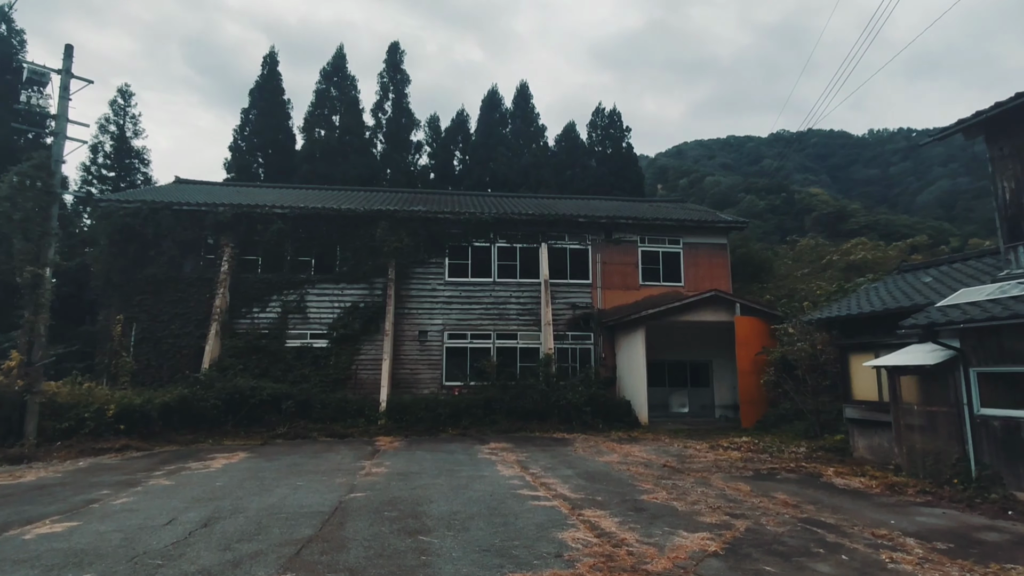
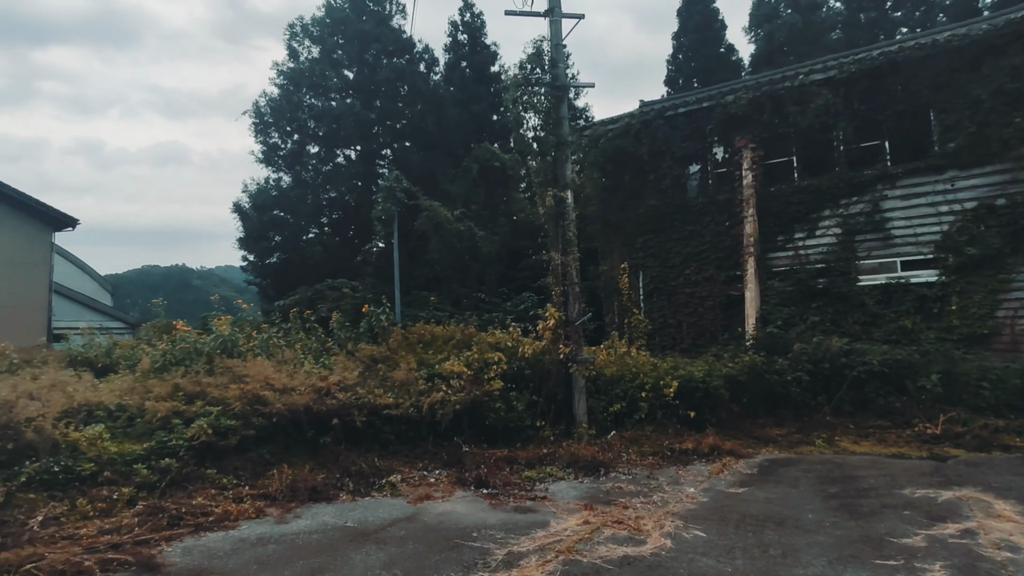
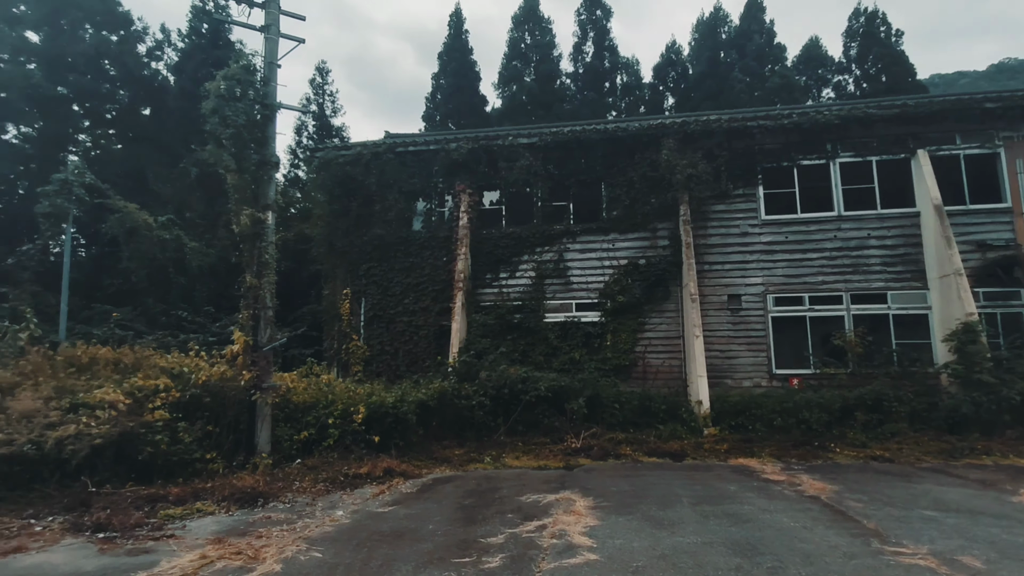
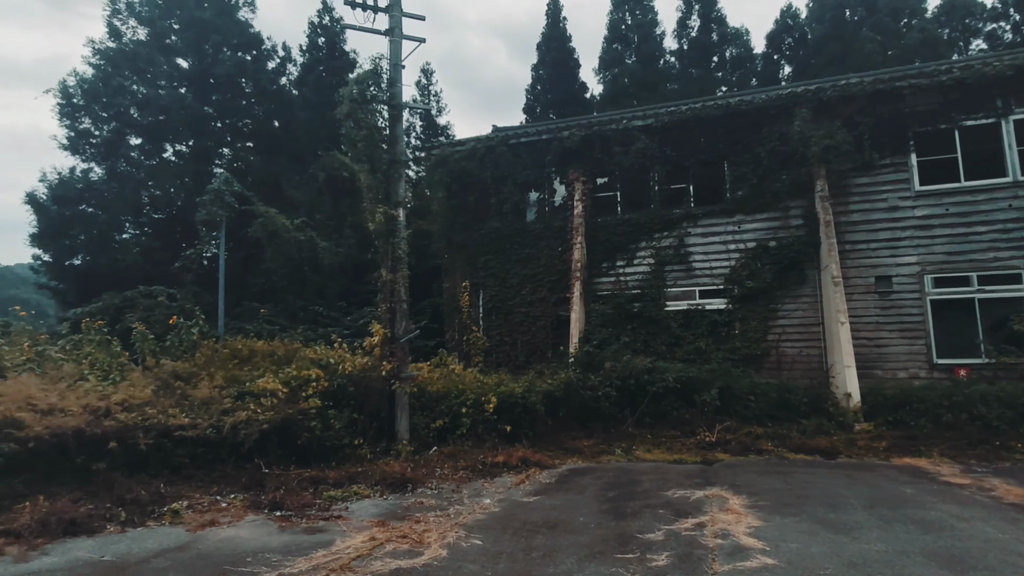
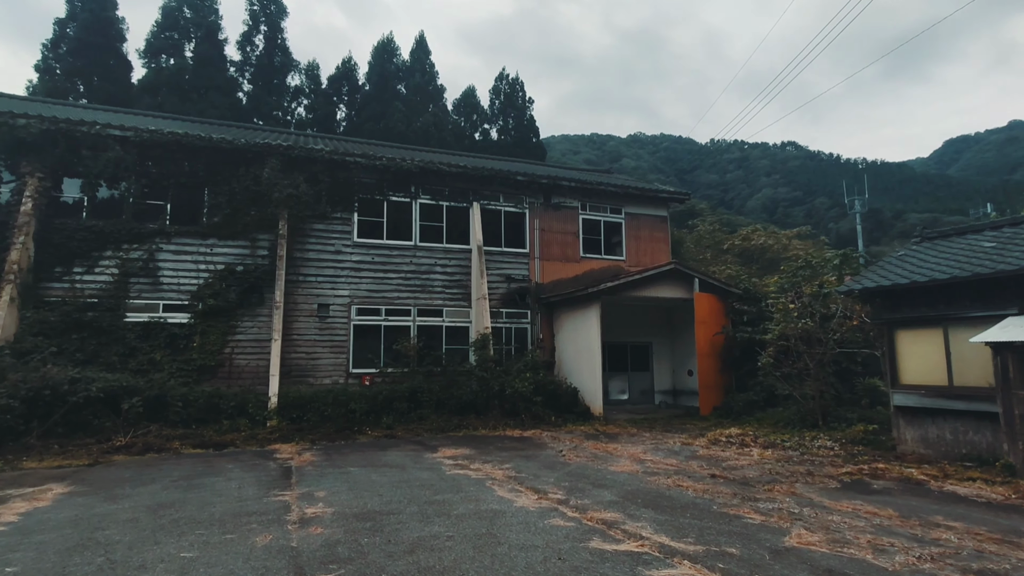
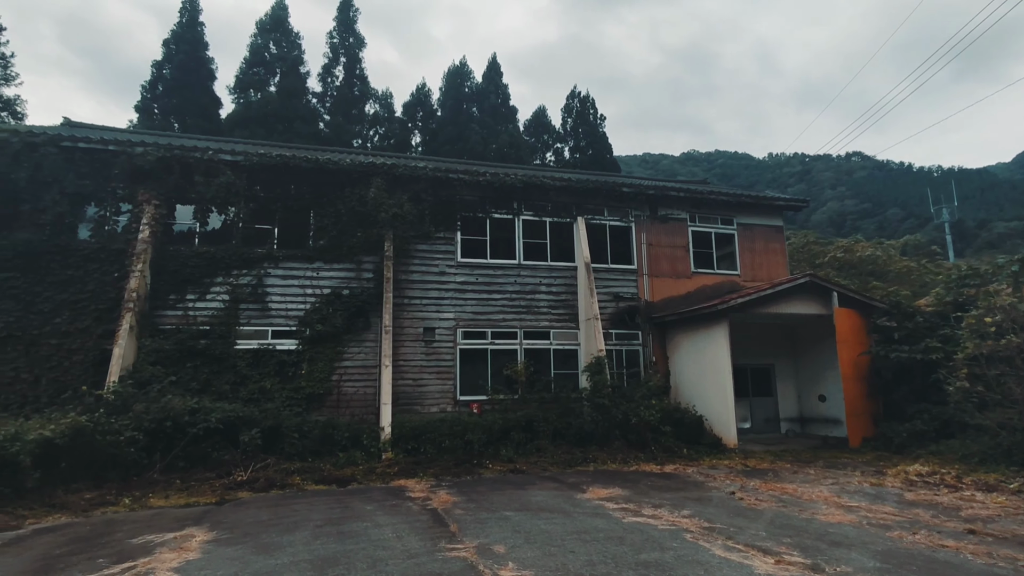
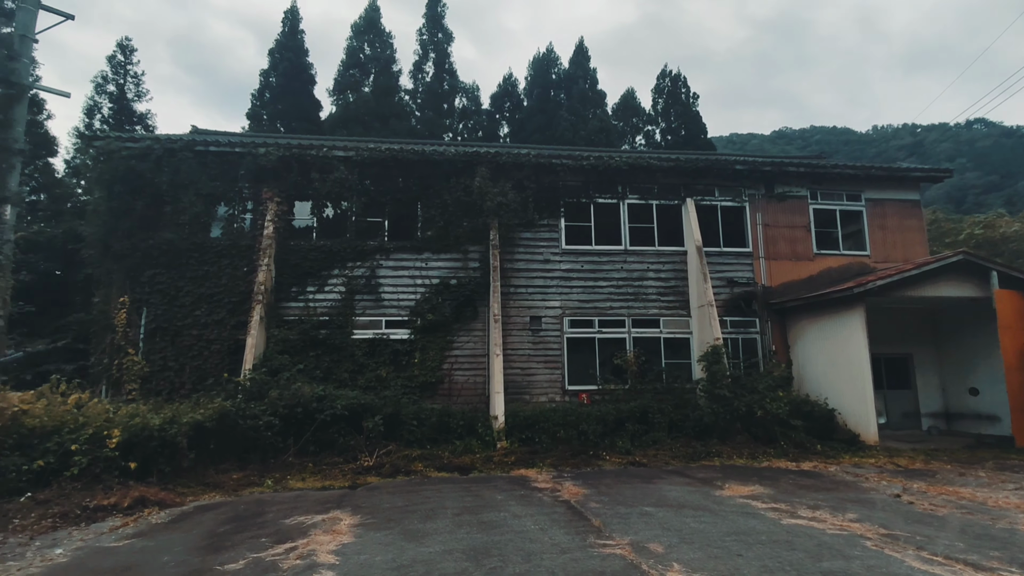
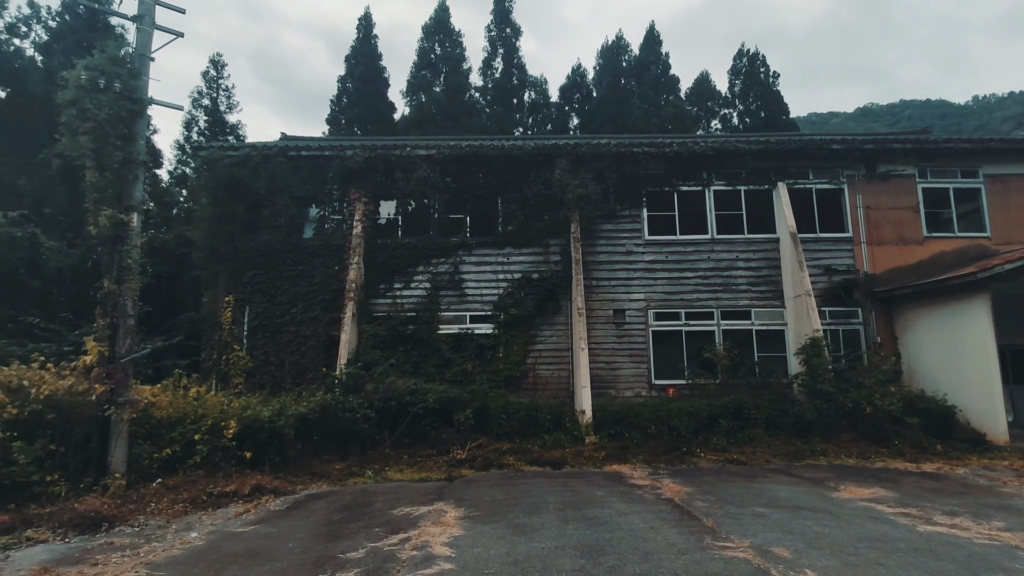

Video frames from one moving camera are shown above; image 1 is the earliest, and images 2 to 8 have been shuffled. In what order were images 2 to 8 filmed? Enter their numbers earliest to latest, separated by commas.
5, 6, 7, 8, 3, 4, 2
